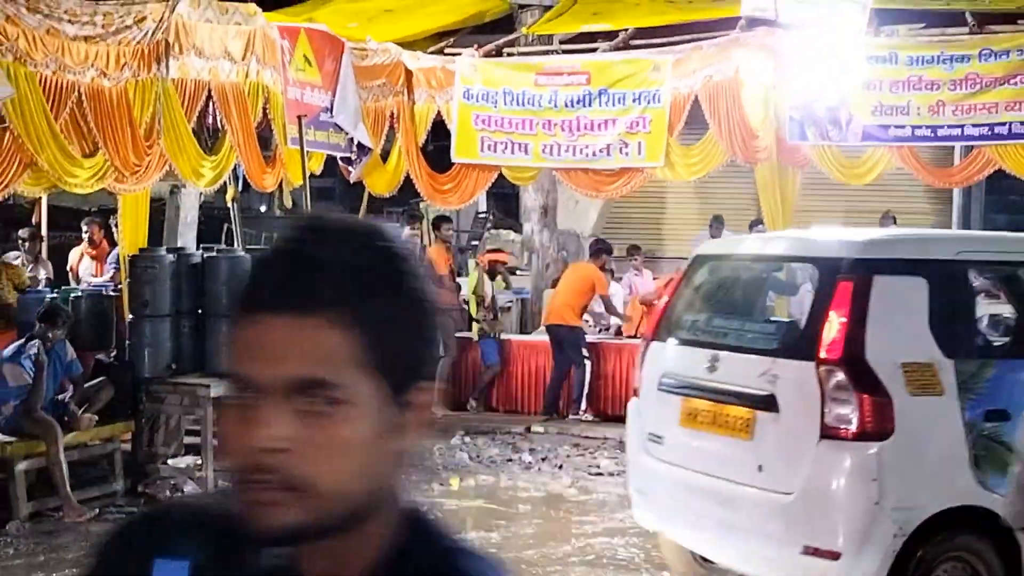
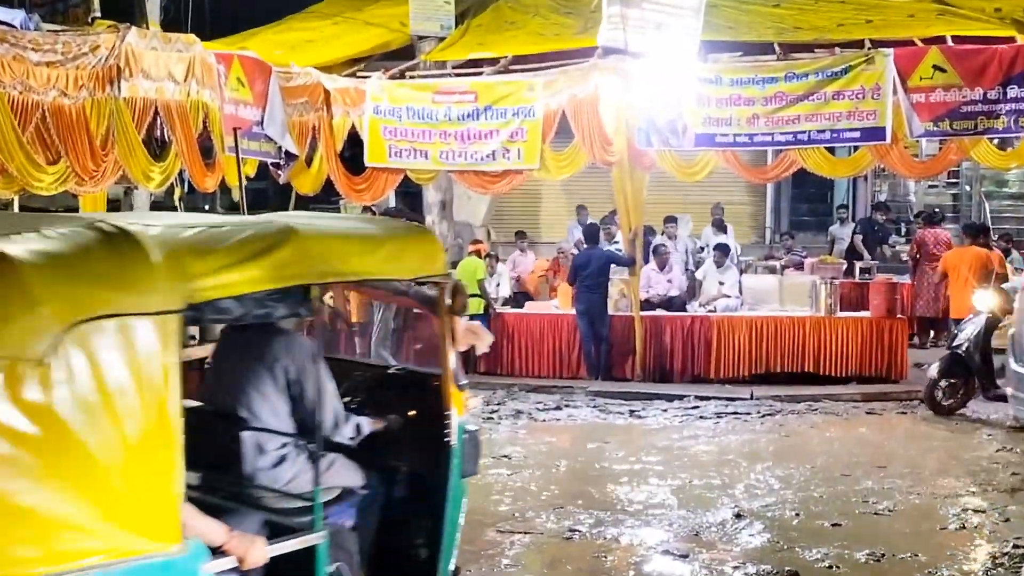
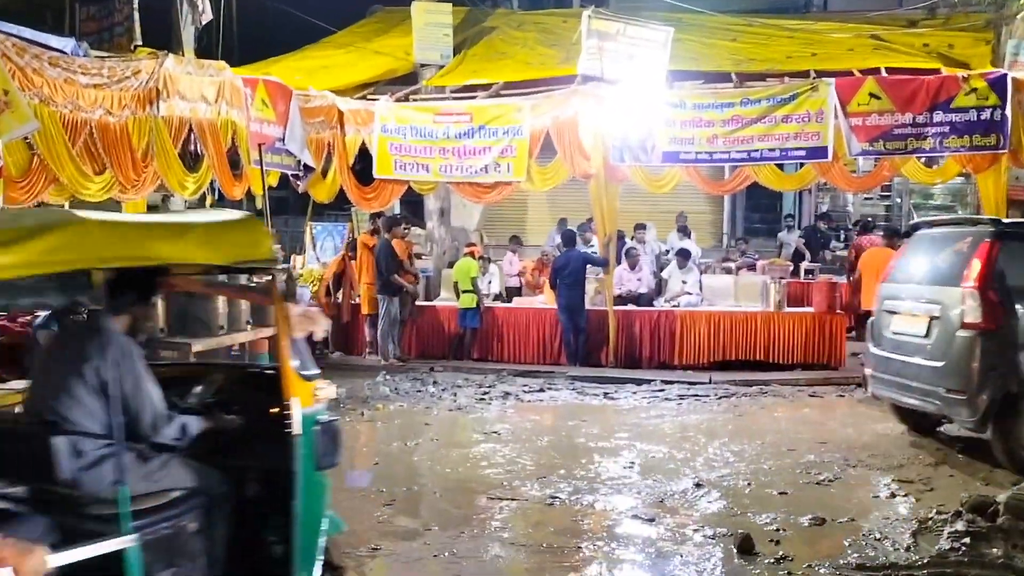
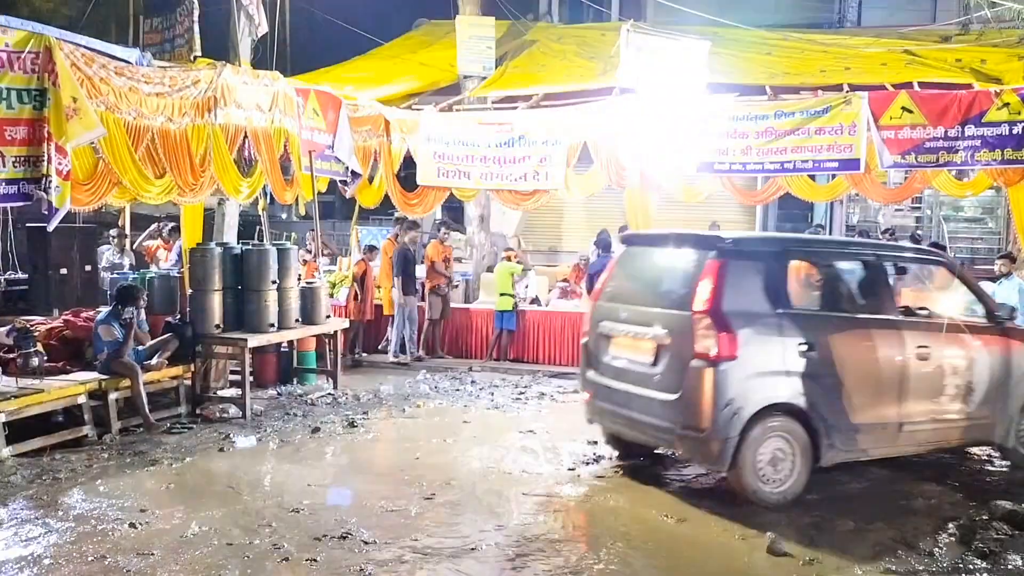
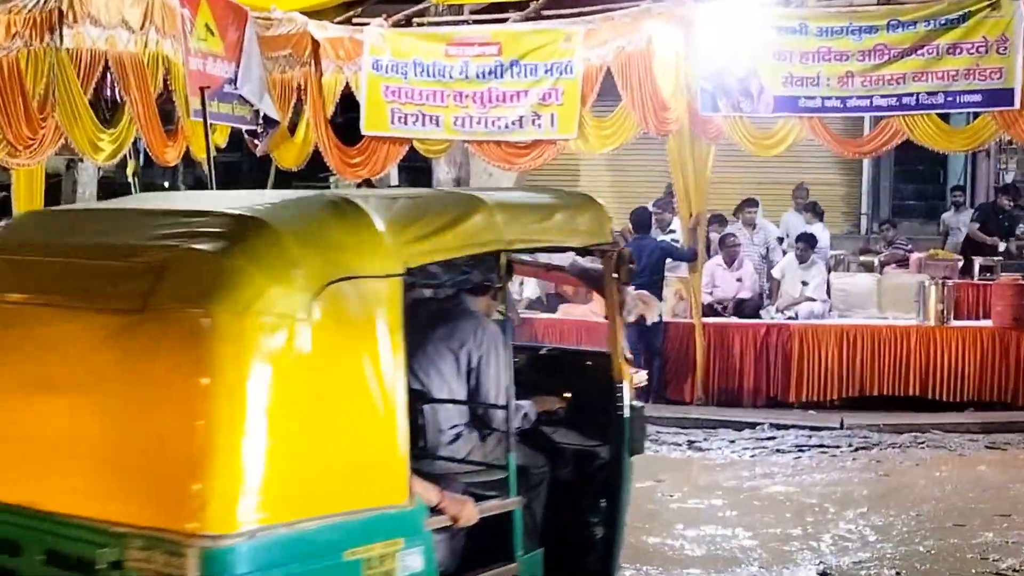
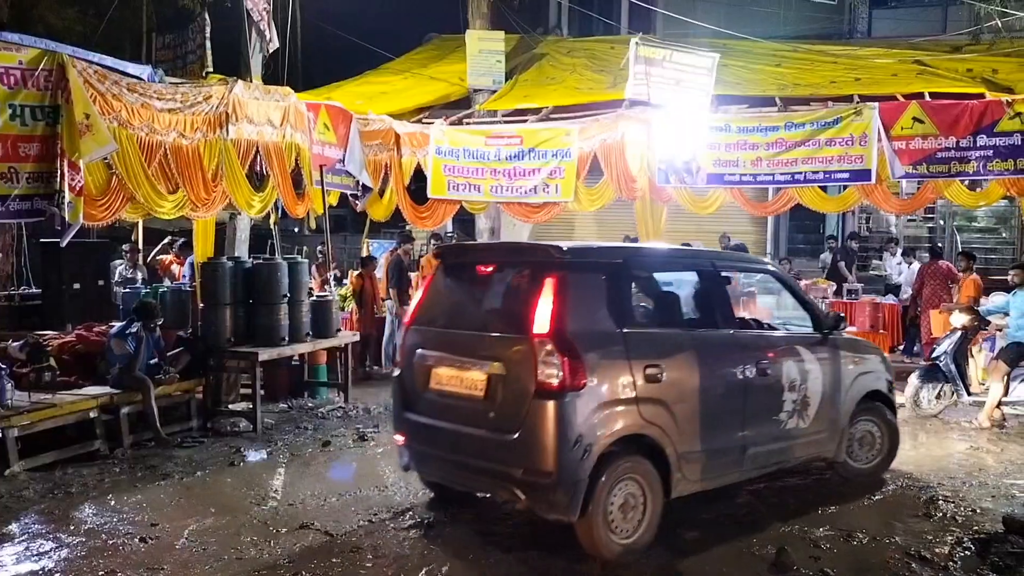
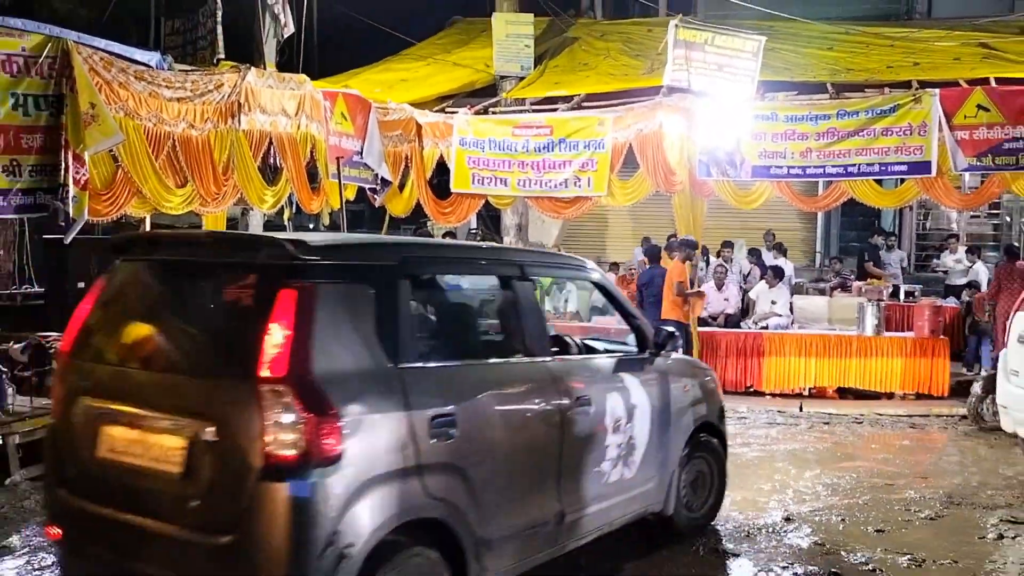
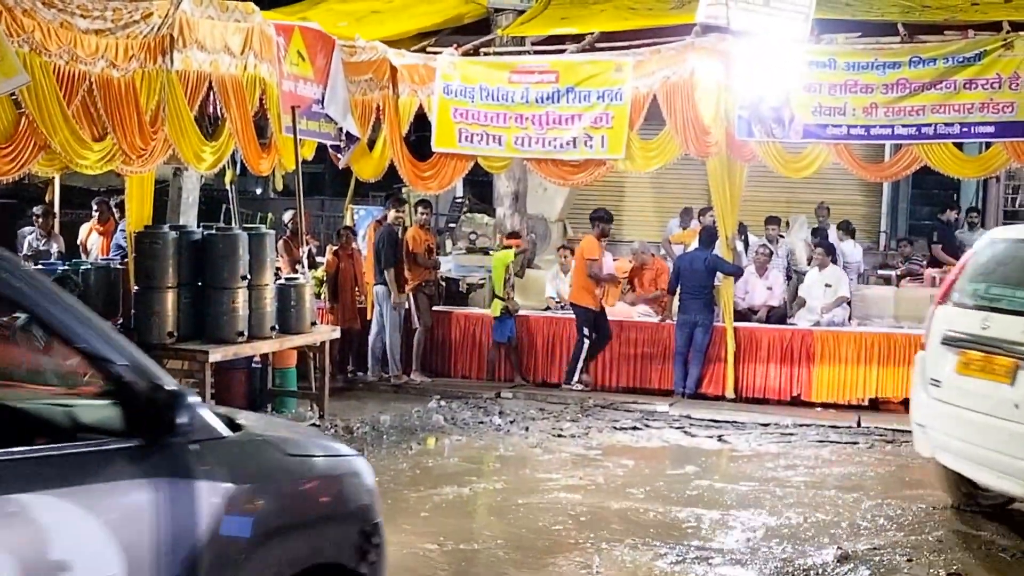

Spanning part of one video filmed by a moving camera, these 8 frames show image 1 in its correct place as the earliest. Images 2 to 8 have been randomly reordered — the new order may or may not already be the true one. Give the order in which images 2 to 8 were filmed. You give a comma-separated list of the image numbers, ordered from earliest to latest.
8, 7, 6, 4, 3, 2, 5
